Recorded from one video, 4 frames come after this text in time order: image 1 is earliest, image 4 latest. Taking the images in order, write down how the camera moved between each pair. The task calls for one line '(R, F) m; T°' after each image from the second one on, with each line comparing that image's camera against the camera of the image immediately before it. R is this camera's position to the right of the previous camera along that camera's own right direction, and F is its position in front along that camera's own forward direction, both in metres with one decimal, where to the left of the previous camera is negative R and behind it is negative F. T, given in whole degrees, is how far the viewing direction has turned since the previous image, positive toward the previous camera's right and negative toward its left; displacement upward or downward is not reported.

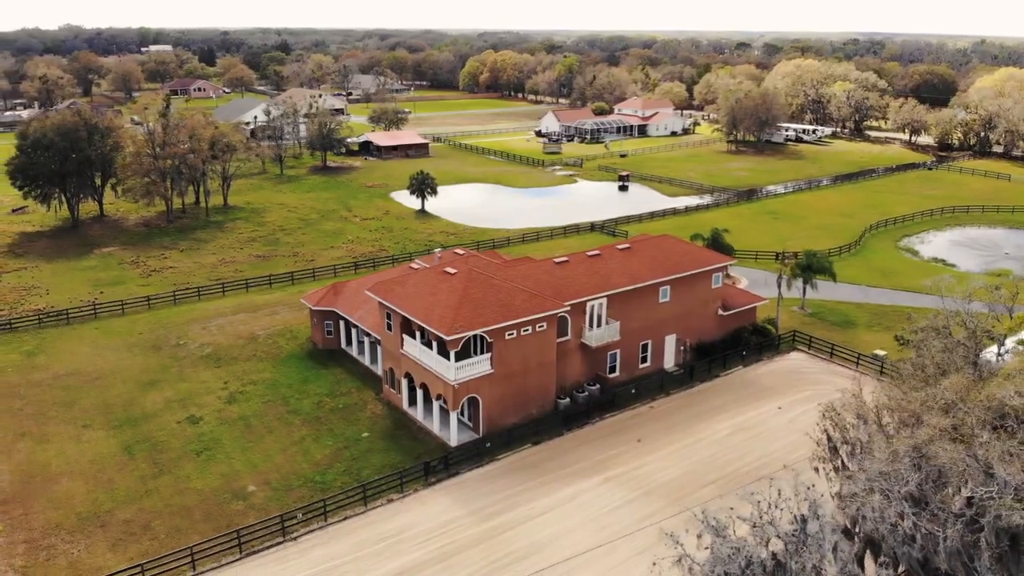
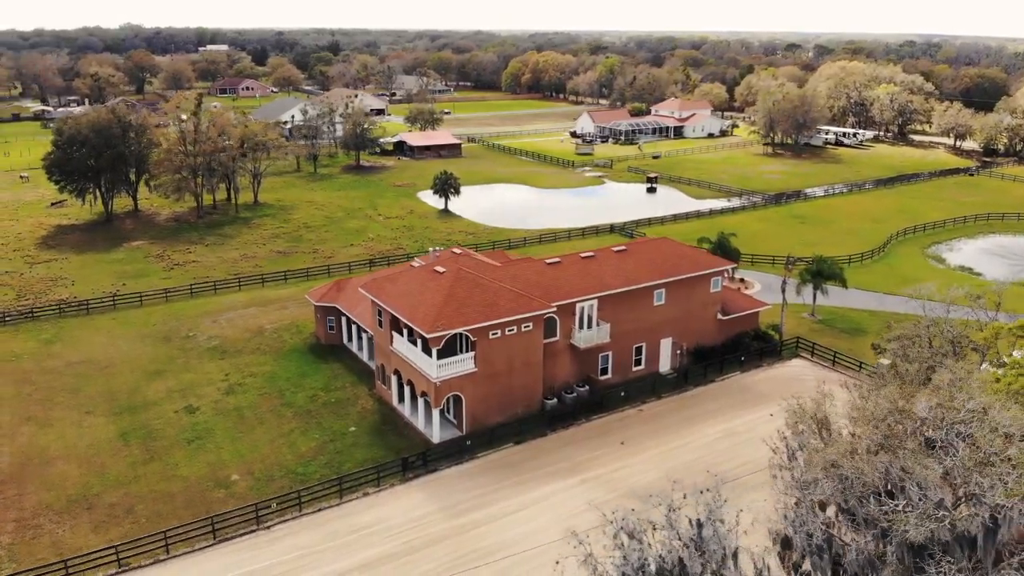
(+2.4, -0.2) m; -4°
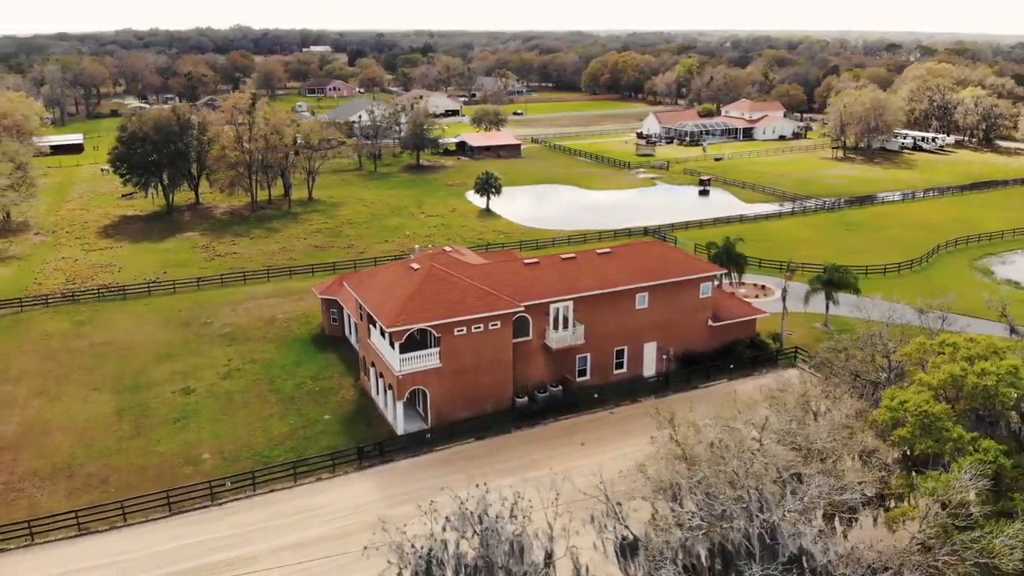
(+4.9, -0.2) m; -7°
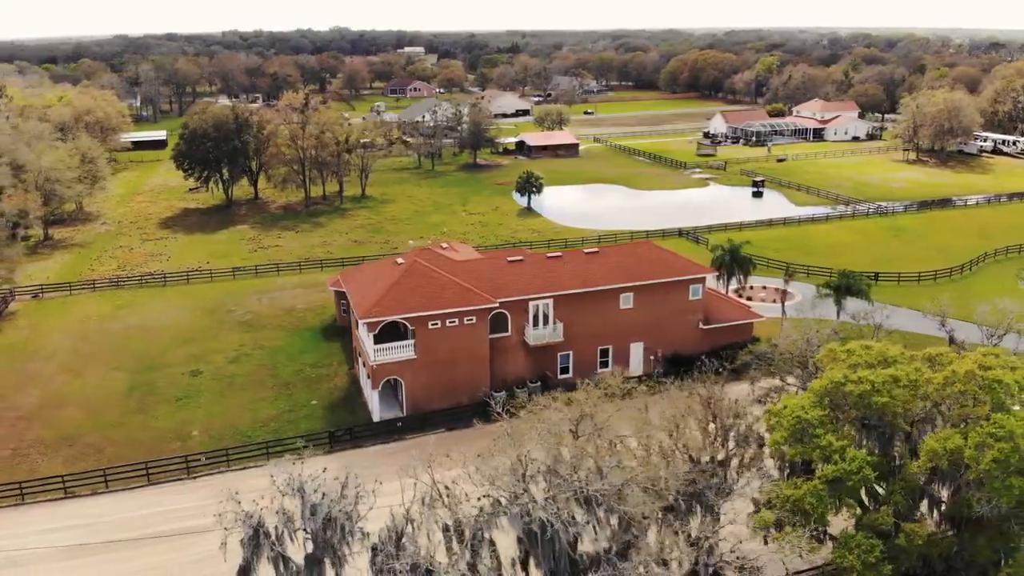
(+4.7, -0.4) m; -7°
